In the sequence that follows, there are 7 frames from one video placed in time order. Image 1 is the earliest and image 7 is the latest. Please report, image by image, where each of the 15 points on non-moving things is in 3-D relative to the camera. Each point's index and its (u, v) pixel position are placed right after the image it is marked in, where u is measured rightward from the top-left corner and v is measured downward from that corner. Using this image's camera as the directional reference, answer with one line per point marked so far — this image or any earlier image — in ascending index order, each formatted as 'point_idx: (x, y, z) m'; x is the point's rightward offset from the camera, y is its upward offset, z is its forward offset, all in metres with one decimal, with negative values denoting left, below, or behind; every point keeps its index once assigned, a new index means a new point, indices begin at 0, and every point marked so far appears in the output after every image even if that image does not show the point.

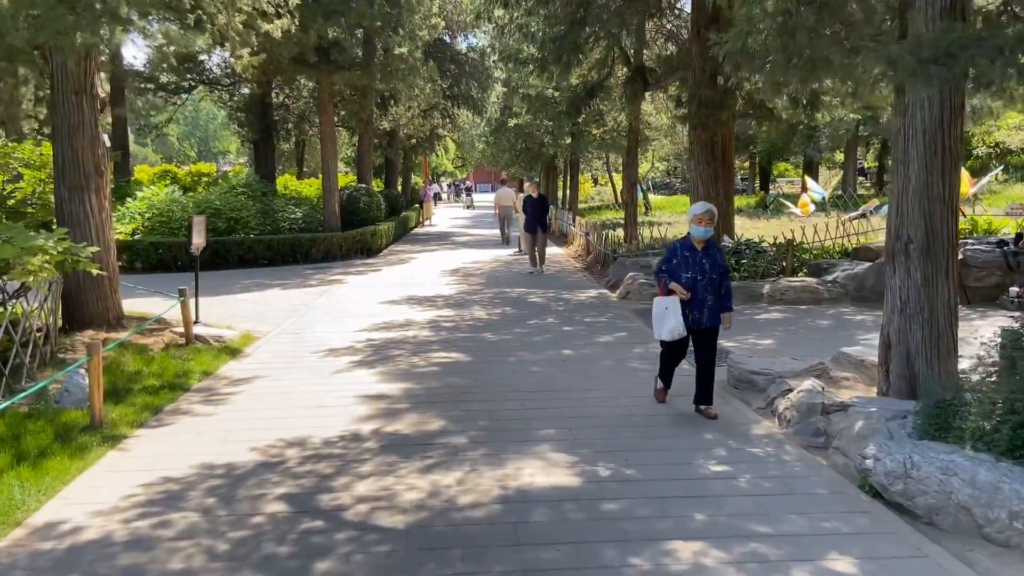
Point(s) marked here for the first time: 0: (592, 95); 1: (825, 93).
0: (+1.3, +3.1, +12.5) m
1: (+4.4, +2.8, +11.1) m
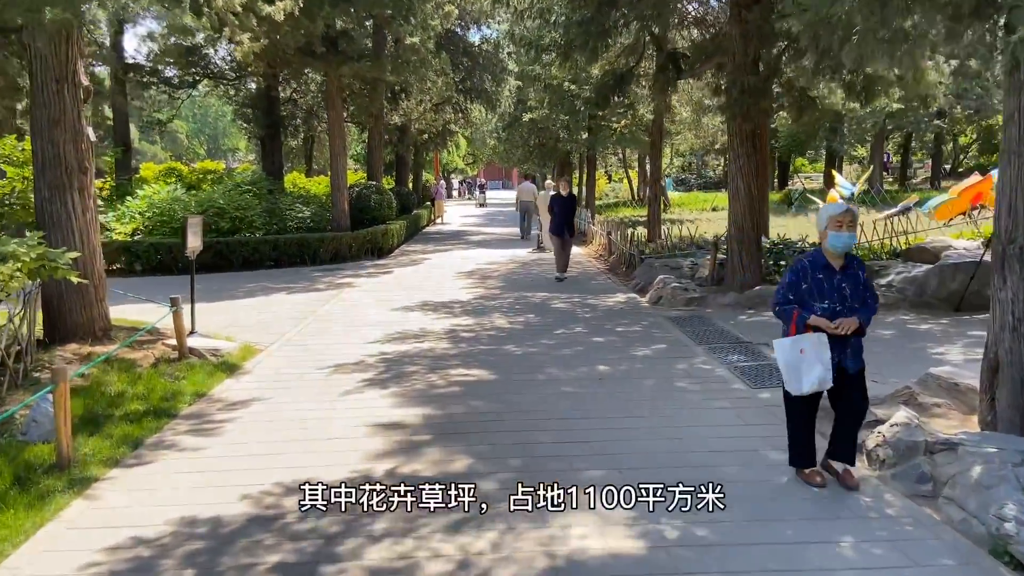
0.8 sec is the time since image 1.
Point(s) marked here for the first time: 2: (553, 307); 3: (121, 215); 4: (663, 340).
0: (+1.7, +3.0, +11.6) m
1: (+4.7, +2.7, +10.1) m
2: (+0.6, -0.3, +10.8) m
3: (-8.4, +1.6, +16.7) m
4: (+1.7, -0.6, +8.5) m
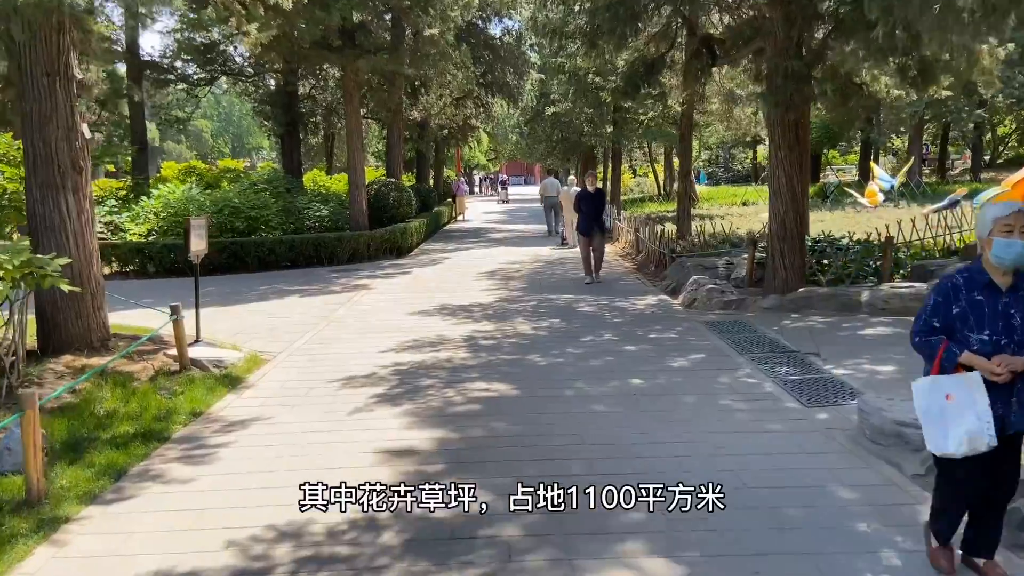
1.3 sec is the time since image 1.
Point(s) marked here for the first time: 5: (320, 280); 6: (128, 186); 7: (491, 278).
0: (+2.0, +3.0, +10.9) m
1: (+5.0, +2.7, +9.3) m
2: (+0.9, -0.3, +10.1) m
3: (-7.9, +1.5, +16.3) m
4: (+1.9, -0.6, +7.8) m
5: (-3.5, +0.1, +14.2) m
6: (-9.3, +2.5, +18.9) m
7: (-0.4, +0.2, +13.9) m
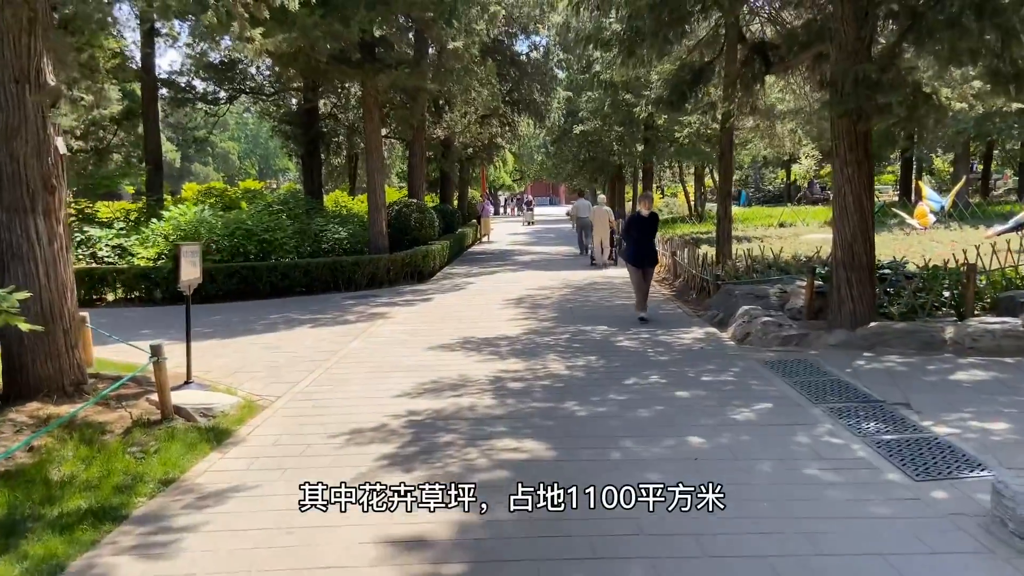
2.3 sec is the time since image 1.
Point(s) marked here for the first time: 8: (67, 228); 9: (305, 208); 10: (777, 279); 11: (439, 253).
0: (+2.4, +2.6, +9.8) m
1: (+5.3, +2.3, +8.2) m
2: (+1.2, -0.7, +9.1) m
3: (-7.3, +1.0, +15.6) m
4: (+2.2, -0.9, +6.7) m
5: (-3.0, -0.3, +13.2) m
6: (-8.7, +1.9, +18.2) m
7: (+0.1, -0.3, +12.9) m
8: (-3.8, +0.5, +6.7) m
9: (-4.9, +1.9, +18.6) m
10: (+3.9, +0.1, +11.5) m
11: (-1.8, +0.9, +19.1) m
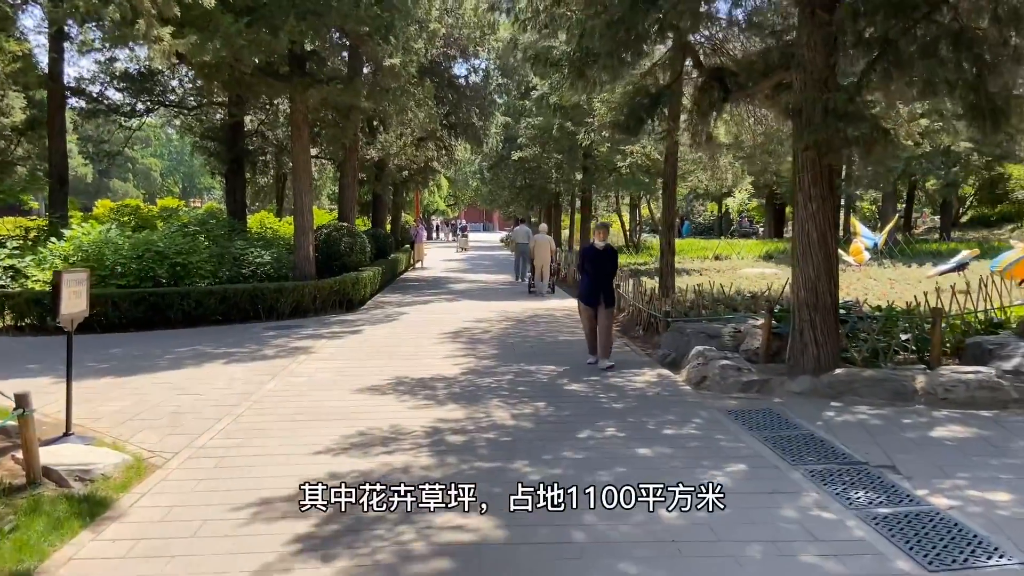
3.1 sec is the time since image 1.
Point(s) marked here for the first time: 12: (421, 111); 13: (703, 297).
0: (+1.7, +2.2, +9.2) m
1: (+4.8, +1.9, +7.9) m
2: (+0.6, -1.1, +8.3) m
3: (-8.5, +0.5, +14.1) m
4: (+1.7, -1.3, +6.0) m
5: (-4.0, -0.8, +12.1) m
6: (-10.1, +1.4, +16.6) m
7: (-0.9, -0.8, +12.0) m
8: (-4.2, +0.3, +5.5) m
9: (-6.3, +1.3, +17.3) m
10: (+3.1, -0.4, +11.0) m
11: (-3.3, +0.2, +18.1) m
12: (-2.3, +4.4, +19.2) m
13: (+3.1, -0.2, +12.9) m
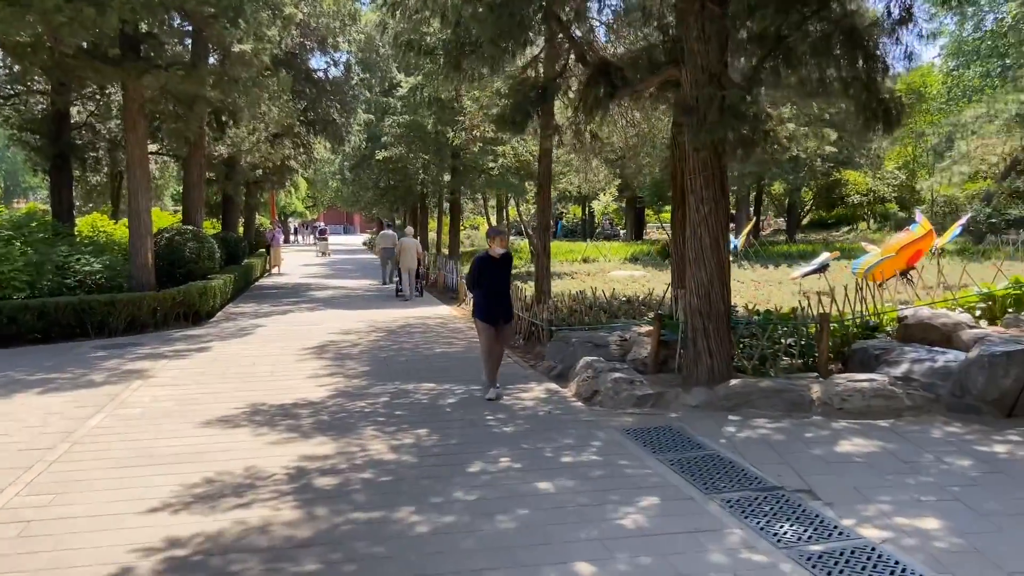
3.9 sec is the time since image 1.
0: (+0.3, +2.1, +8.6) m
1: (+3.6, +1.8, +7.8) m
2: (-0.6, -1.2, +7.5) m
3: (-10.6, +0.3, +11.6) m
4: (+0.9, -1.4, +5.4) m
5: (-5.8, -1.0, +10.4) m
6: (-12.6, +1.1, +13.8) m
7: (-2.7, -1.0, +10.9) m
8: (-4.9, +0.1, +3.9) m
9: (-9.0, +1.1, +15.1) m
10: (+1.4, -0.5, +10.6) m
11: (-6.1, 0.0, +16.4) m
12: (-5.4, +4.2, +17.7) m
13: (+1.1, -0.3, +12.5) m
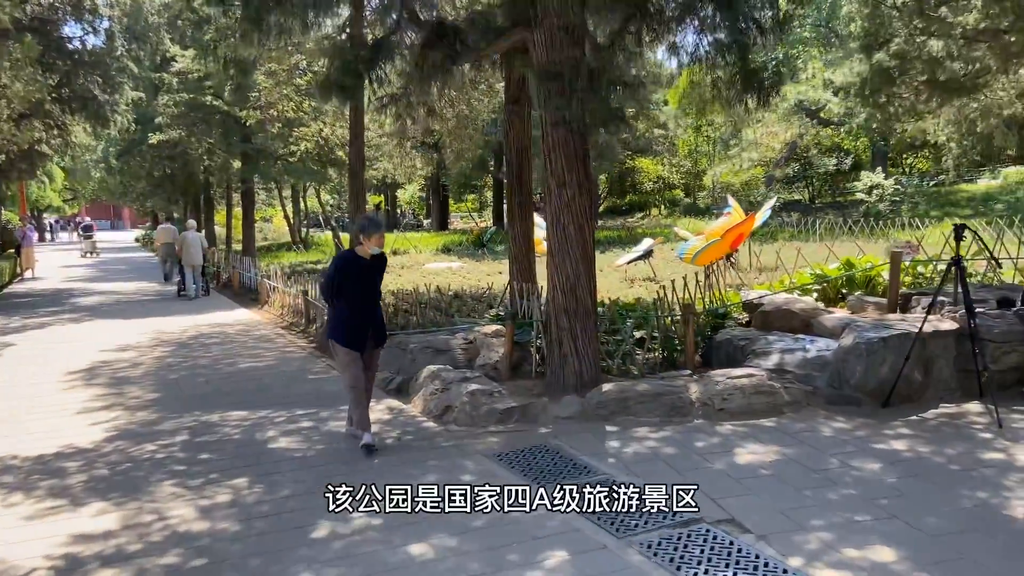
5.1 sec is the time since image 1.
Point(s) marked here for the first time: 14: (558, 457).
0: (-1.4, +2.0, +7.2) m
1: (+2.0, +1.9, +7.3) m
2: (-1.8, -1.3, +6.0) m
3: (-12.6, -0.1, +7.4) m
4: (+0.2, -1.4, +4.4) m
5: (-7.6, -1.2, +7.5) m
6: (-15.1, +0.6, +9.0) m
7: (-4.7, -1.1, +8.7) m
8: (-5.1, -0.2, +1.4) m
9: (-12.0, +0.7, +11.2) m
10: (-0.8, -0.4, +9.5) m
11: (-9.5, -0.2, +13.2) m
12: (-9.3, +4.0, +14.6) m
13: (-1.5, -0.2, +11.2) m
14: (+0.3, -1.2, +5.7) m
